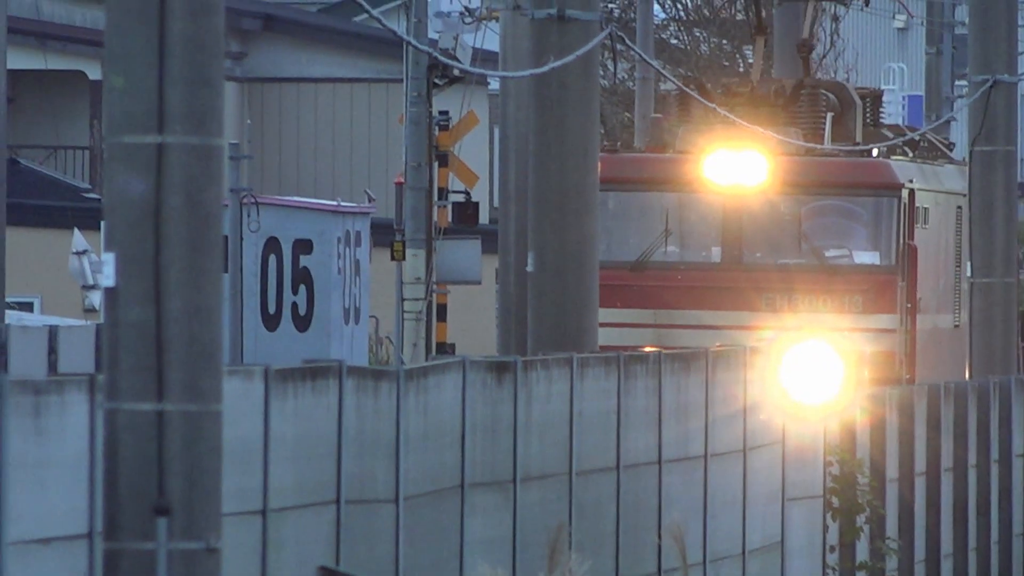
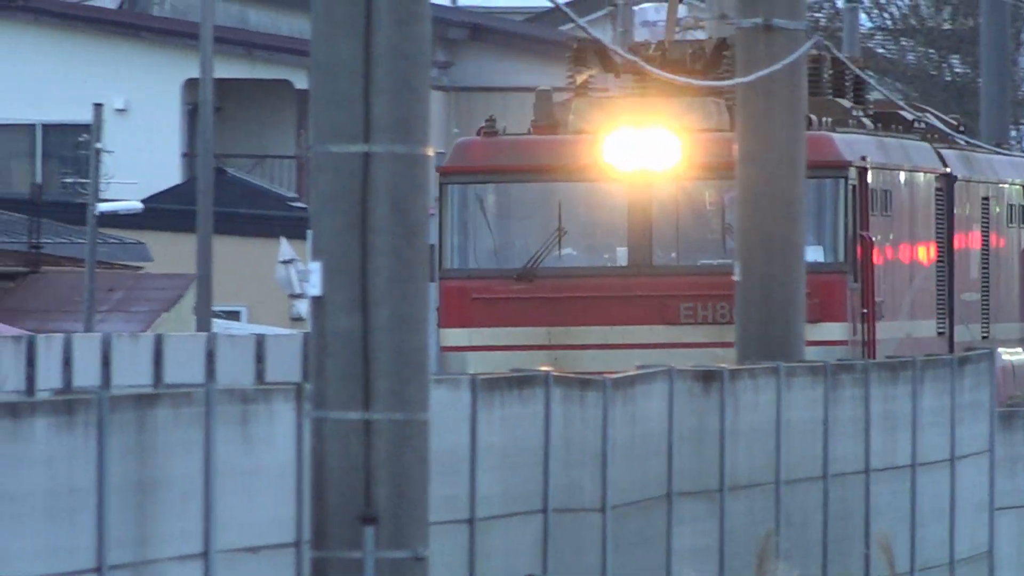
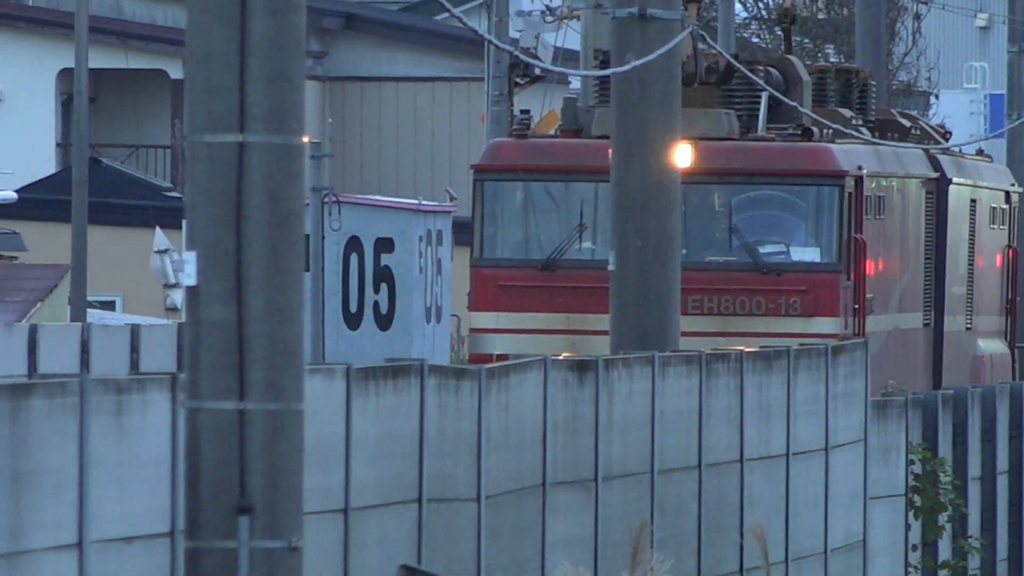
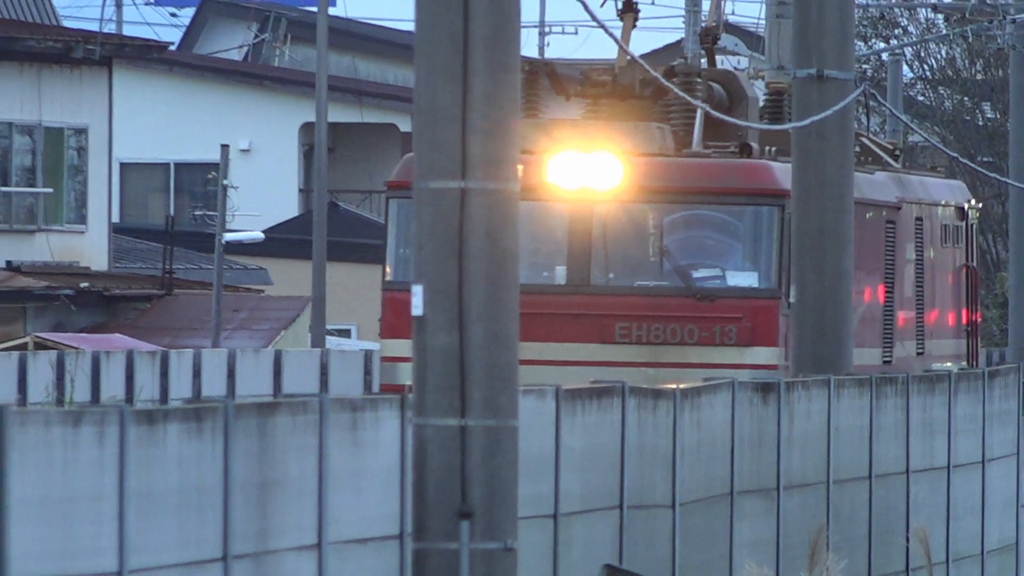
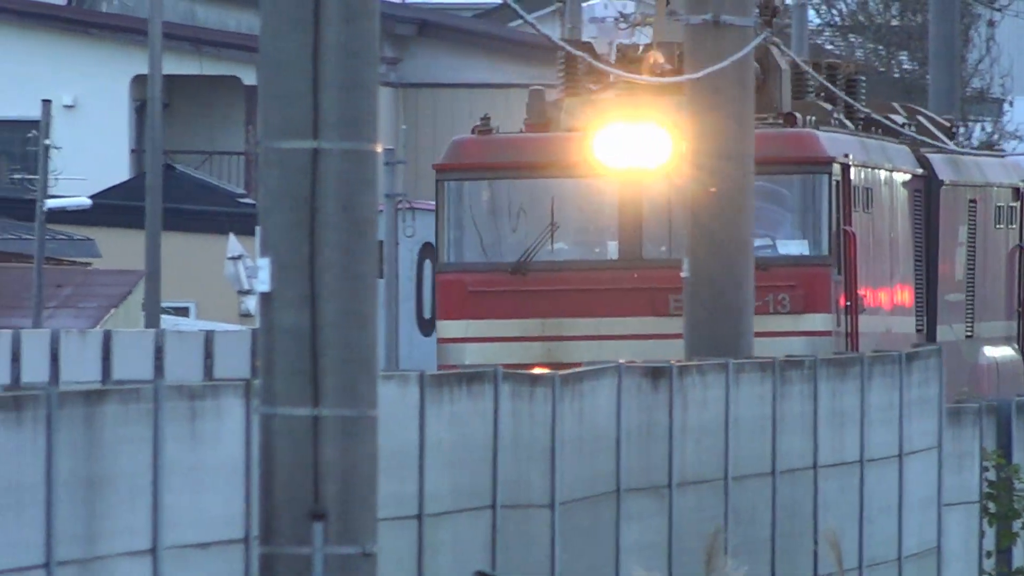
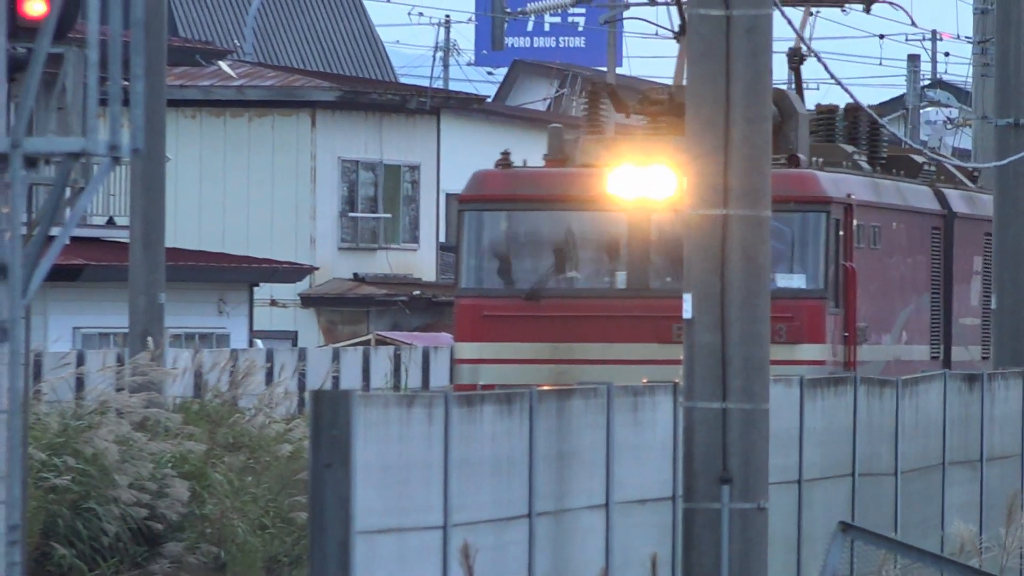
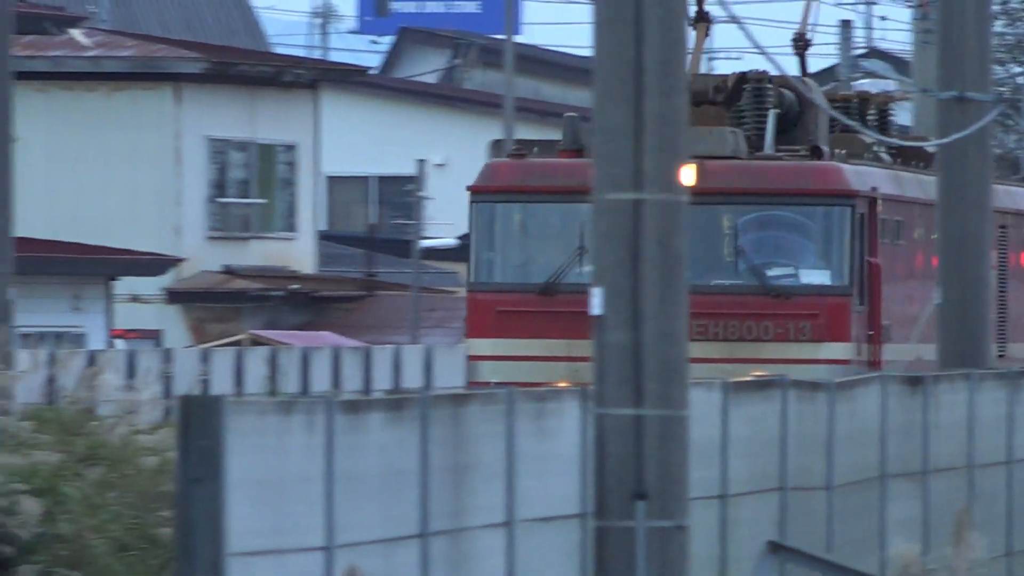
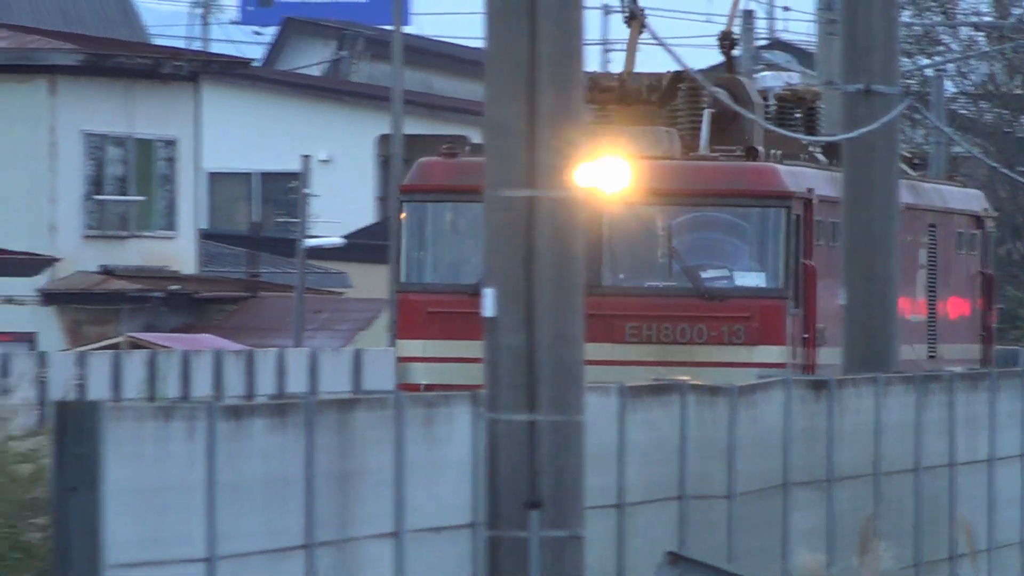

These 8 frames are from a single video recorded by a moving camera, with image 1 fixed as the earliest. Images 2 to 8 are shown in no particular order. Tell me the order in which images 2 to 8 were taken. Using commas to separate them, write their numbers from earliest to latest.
3, 5, 2, 4, 8, 7, 6
